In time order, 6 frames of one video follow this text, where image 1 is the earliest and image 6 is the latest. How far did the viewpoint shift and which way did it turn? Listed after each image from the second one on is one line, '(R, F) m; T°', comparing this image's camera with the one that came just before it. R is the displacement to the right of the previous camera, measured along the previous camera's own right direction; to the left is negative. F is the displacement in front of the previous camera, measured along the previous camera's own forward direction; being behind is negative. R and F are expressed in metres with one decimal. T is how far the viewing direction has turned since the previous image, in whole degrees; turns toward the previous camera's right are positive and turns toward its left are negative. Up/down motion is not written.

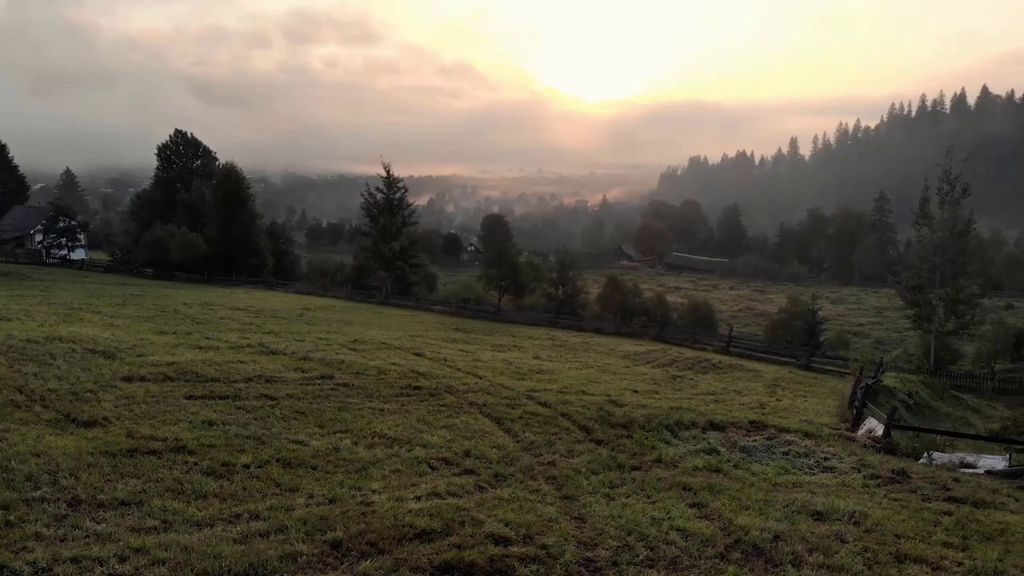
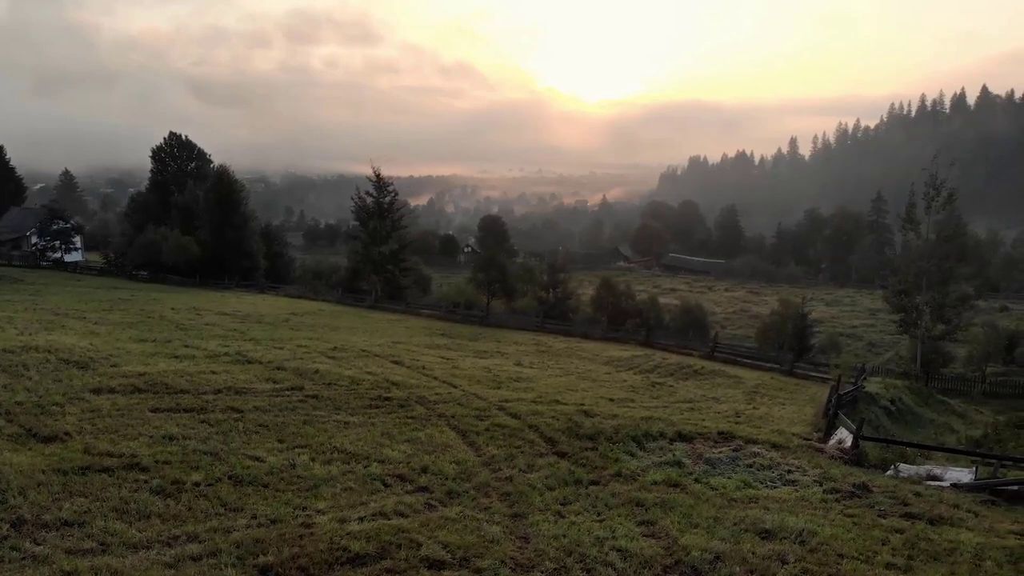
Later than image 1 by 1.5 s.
(+0.8, 0.0) m; 0°
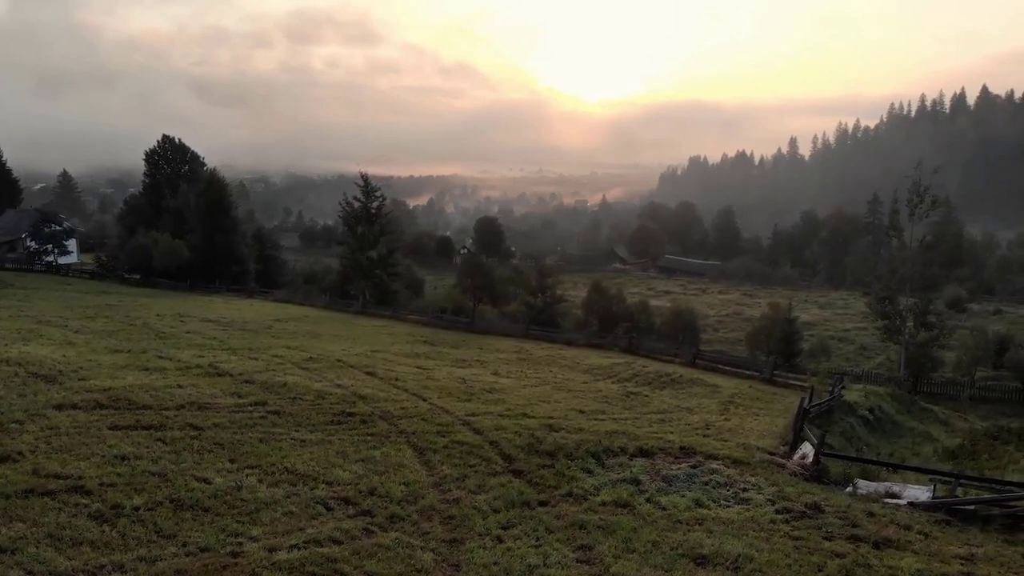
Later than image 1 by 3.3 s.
(+0.9, 0.0) m; 0°
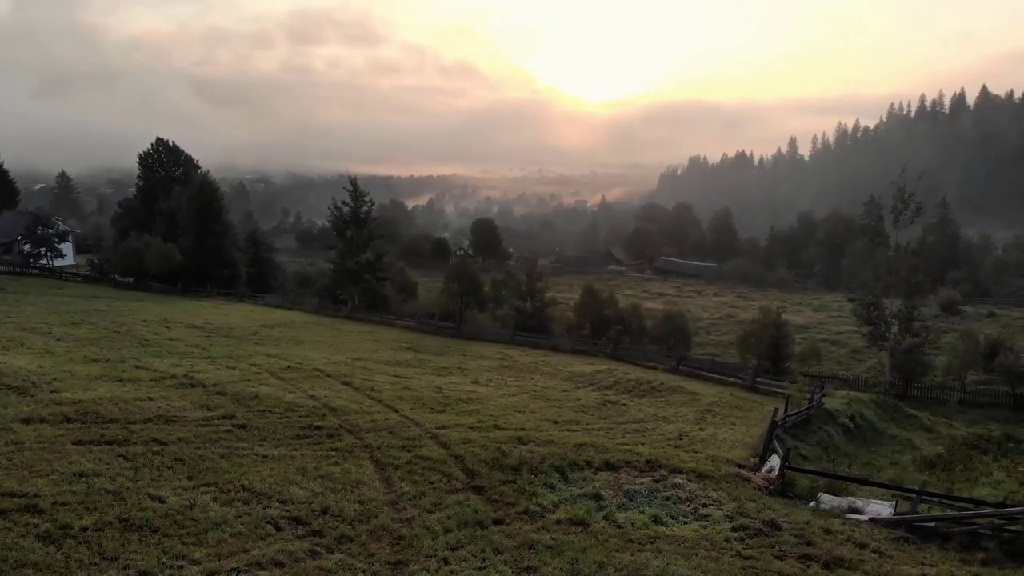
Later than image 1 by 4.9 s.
(+0.8, 0.0) m; 0°
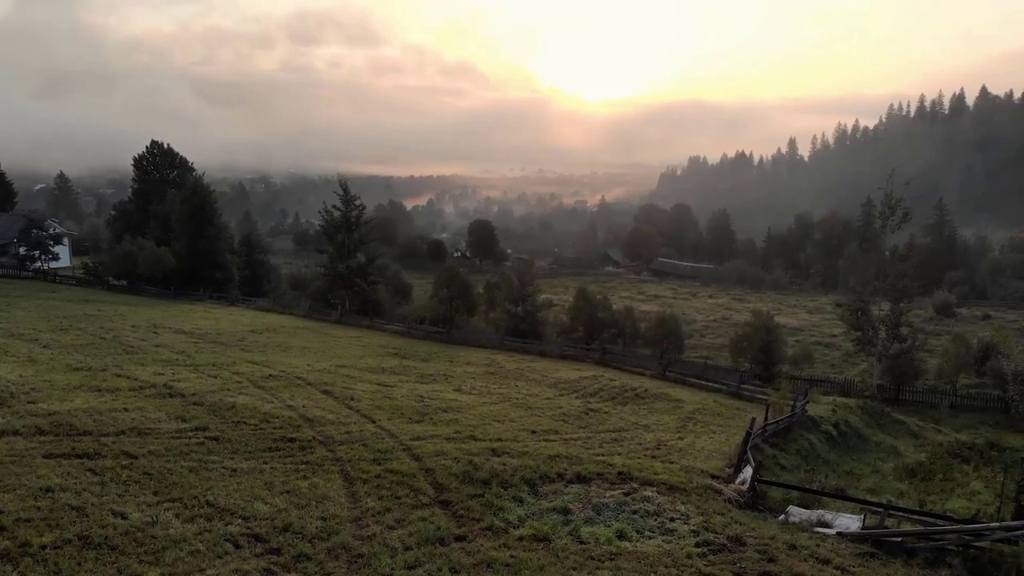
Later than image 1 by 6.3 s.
(+0.7, 0.0) m; 0°
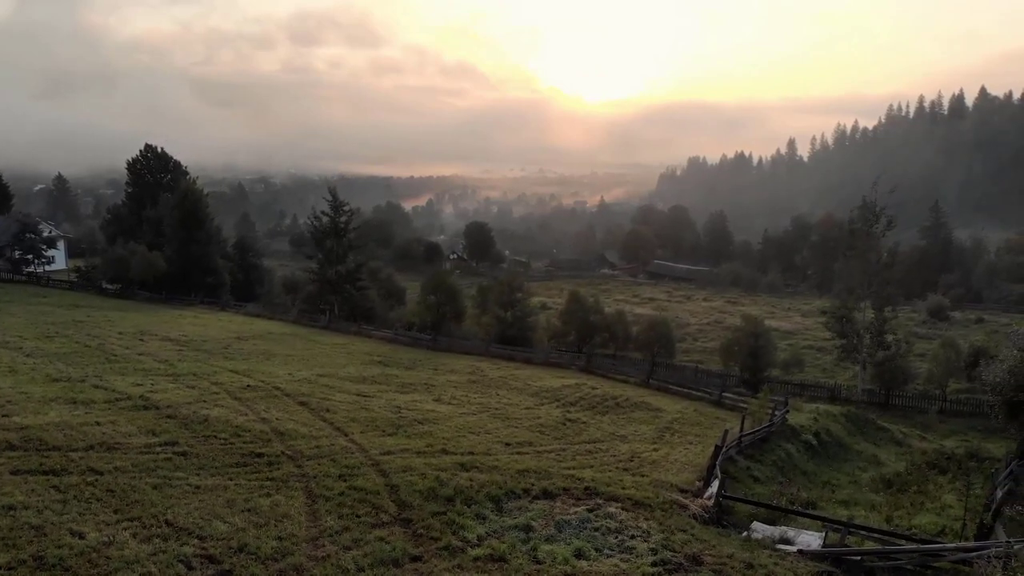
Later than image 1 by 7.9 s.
(+0.8, -0.1) m; 0°
